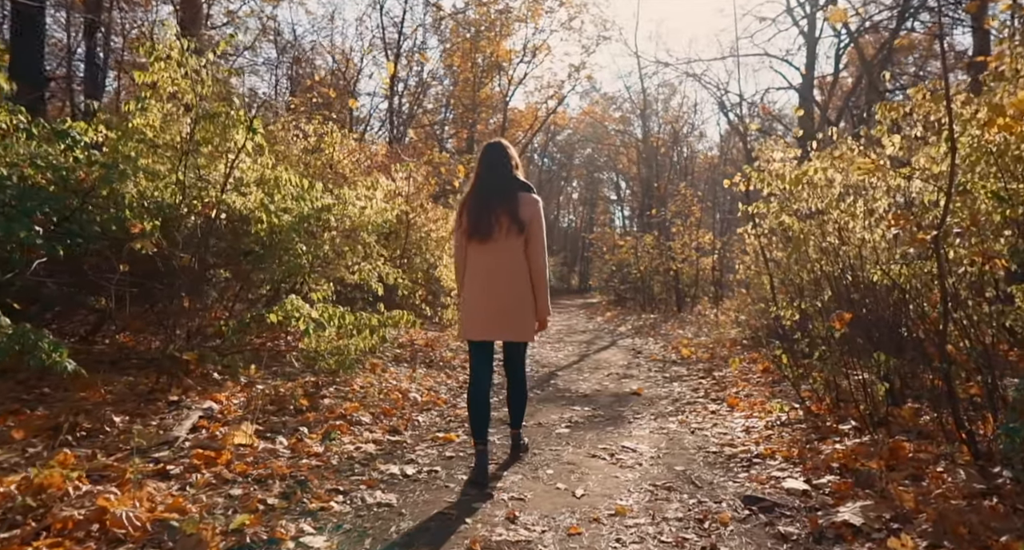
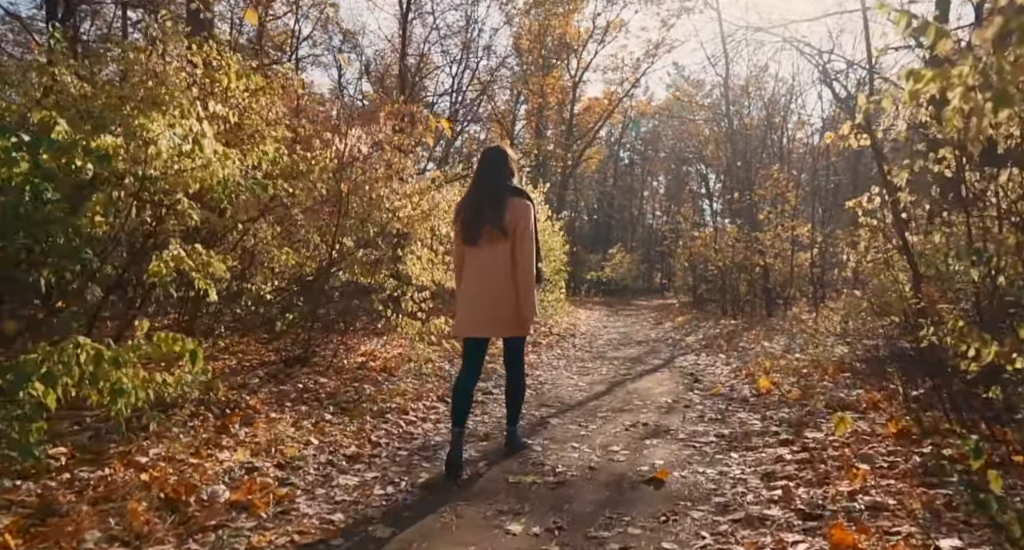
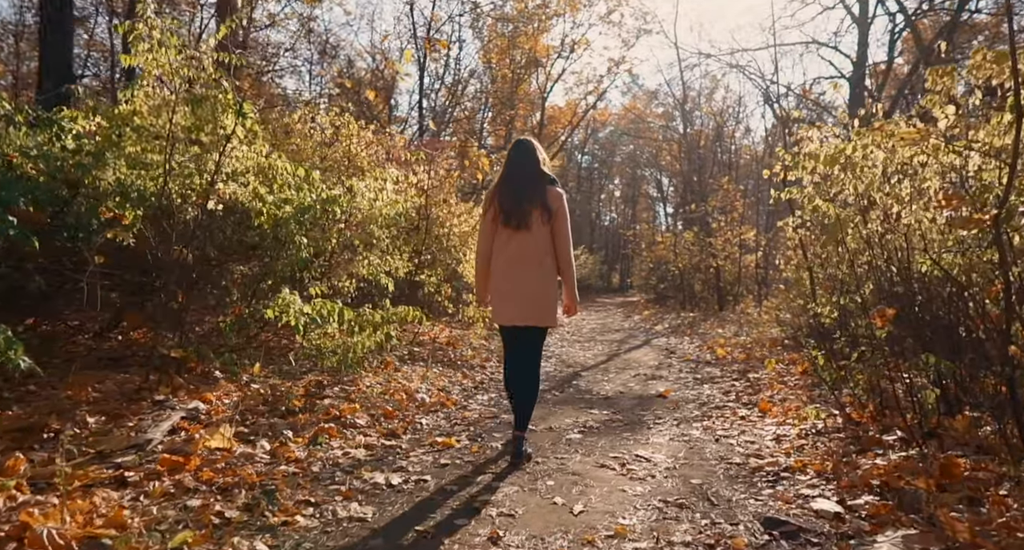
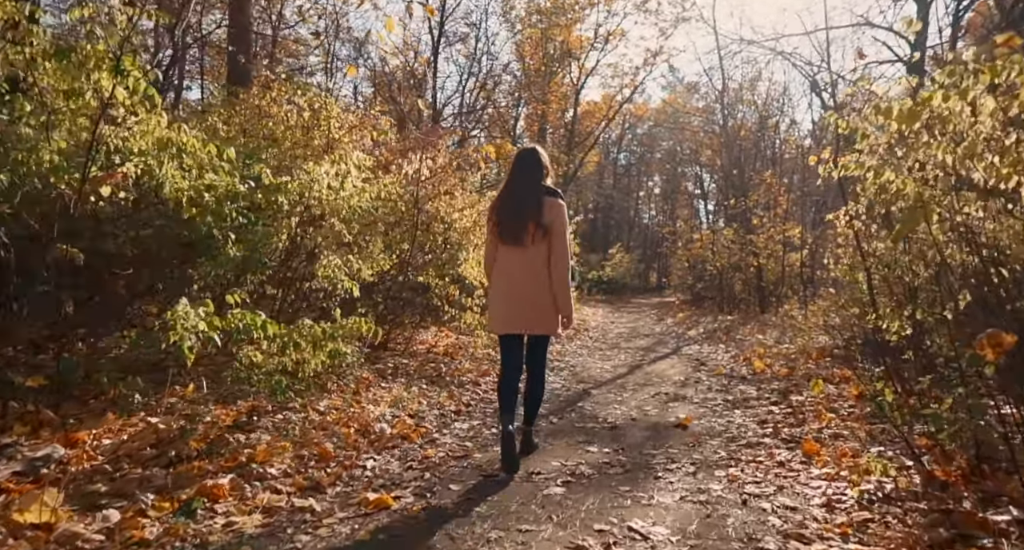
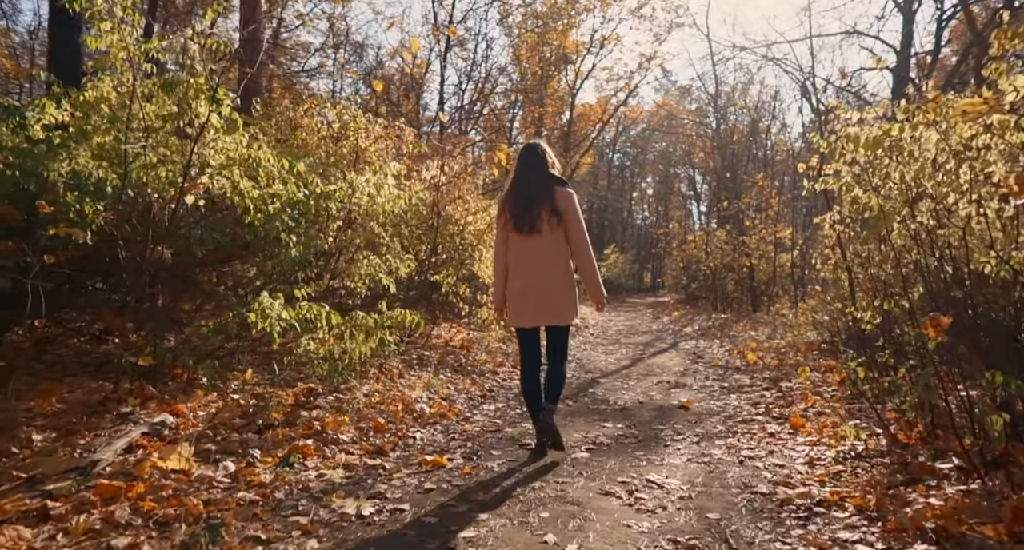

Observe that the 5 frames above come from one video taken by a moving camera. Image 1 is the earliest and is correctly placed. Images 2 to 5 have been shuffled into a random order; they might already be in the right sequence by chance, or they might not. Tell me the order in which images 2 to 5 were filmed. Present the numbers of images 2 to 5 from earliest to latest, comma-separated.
3, 5, 4, 2
